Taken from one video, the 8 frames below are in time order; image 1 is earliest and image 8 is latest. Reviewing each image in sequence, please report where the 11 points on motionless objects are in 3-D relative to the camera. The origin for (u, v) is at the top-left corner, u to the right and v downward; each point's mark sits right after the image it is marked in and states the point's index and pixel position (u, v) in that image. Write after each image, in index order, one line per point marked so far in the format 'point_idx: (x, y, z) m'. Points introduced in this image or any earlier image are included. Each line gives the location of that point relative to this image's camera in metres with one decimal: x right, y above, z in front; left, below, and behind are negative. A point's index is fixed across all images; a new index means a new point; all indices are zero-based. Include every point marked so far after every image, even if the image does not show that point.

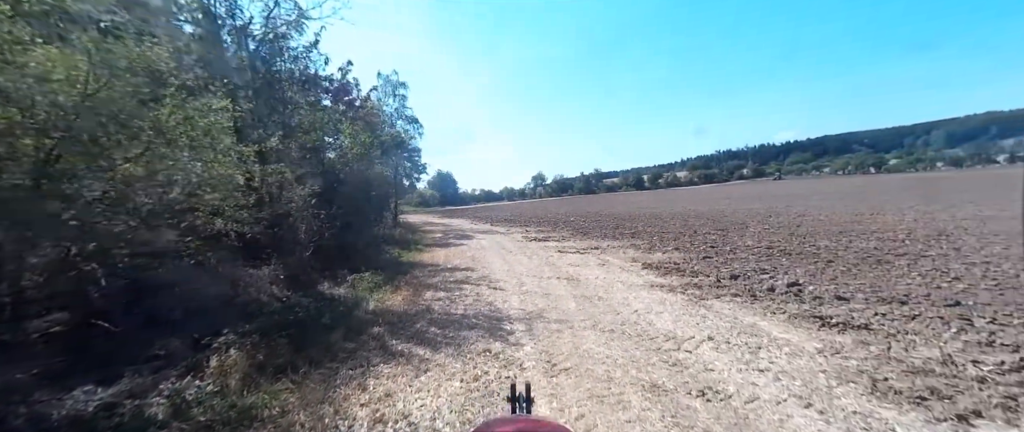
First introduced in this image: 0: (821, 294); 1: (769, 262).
0: (+5.7, -1.4, +8.0) m
1: (+6.4, -1.0, +10.8) m
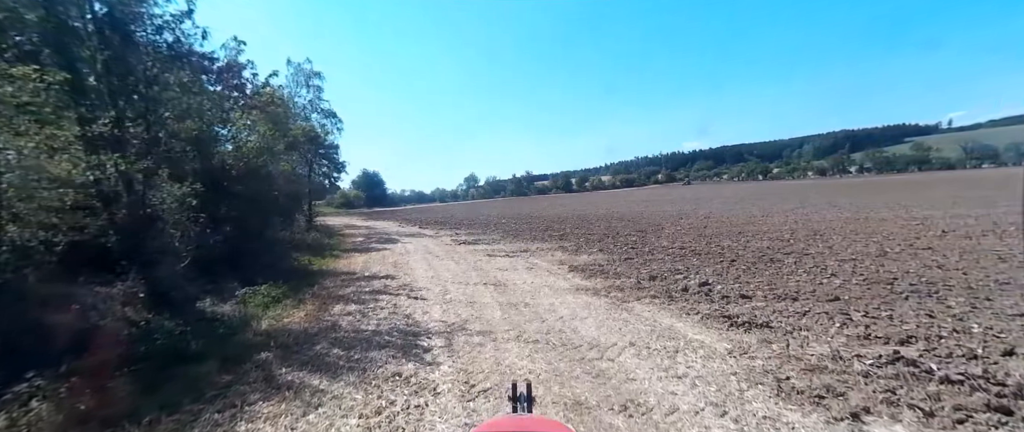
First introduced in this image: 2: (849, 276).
0: (+4.3, -1.5, +8.5) m
1: (+4.6, -1.2, +11.5) m
2: (+7.7, -1.2, +9.9) m
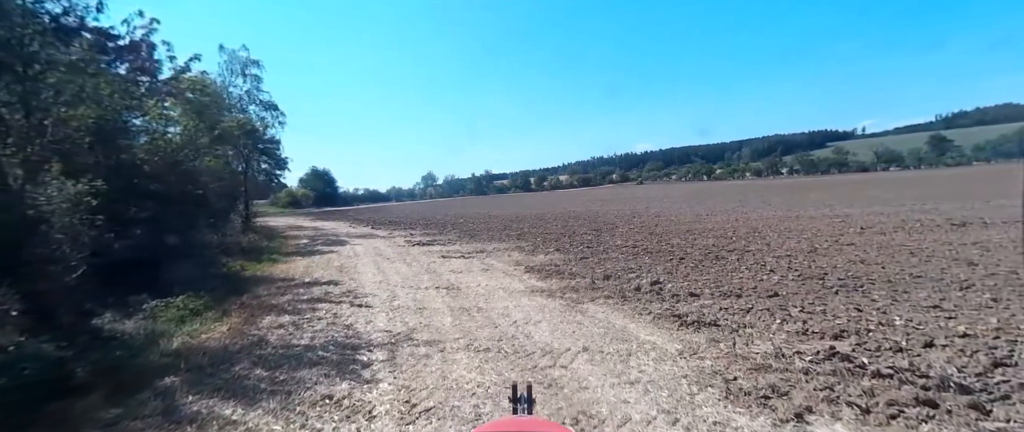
0: (+3.4, -1.5, +8.7) m
1: (+3.4, -1.2, +11.7) m
2: (+6.6, -1.3, +10.4) m
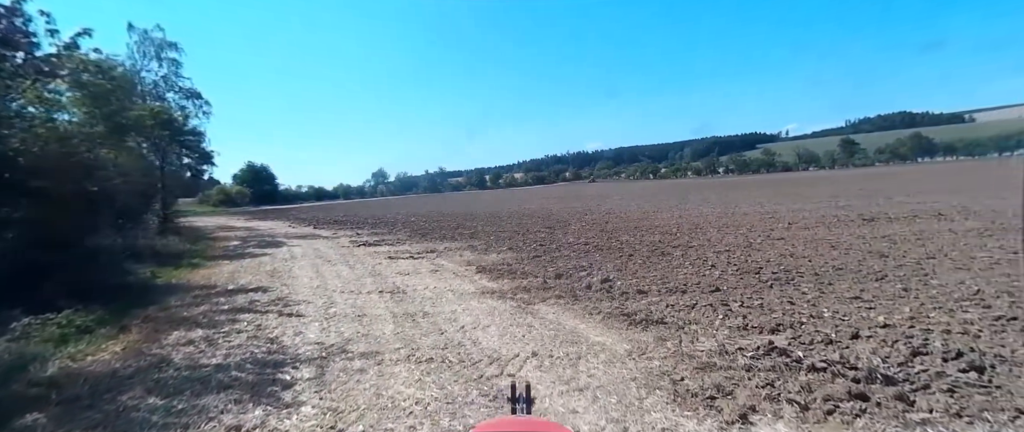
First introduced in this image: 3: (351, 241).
0: (+2.4, -1.5, +8.8) m
1: (+2.1, -1.1, +11.7) m
2: (+5.4, -1.2, +10.9) m
3: (-4.4, -0.7, +11.9) m
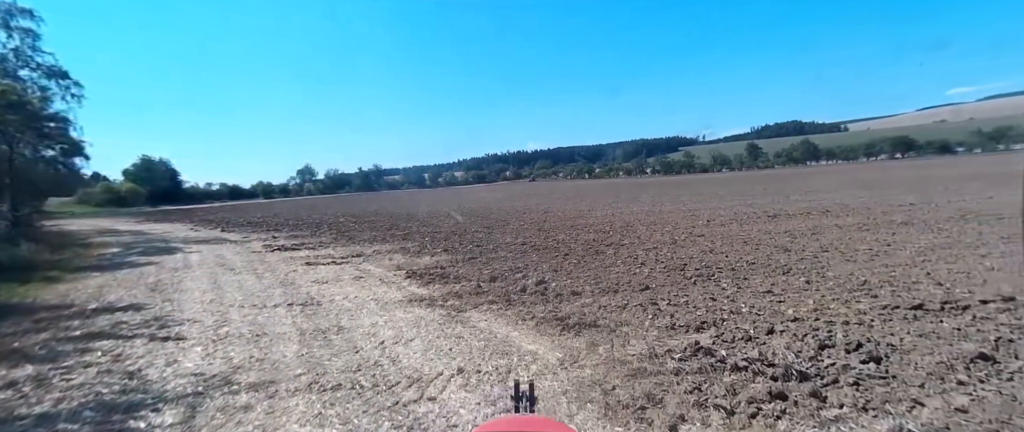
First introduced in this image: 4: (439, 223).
0: (+1.0, -1.5, +8.7) m
1: (+0.3, -1.2, +11.6) m
2: (+3.7, -1.3, +11.2) m
3: (-6.2, -0.7, +10.8) m
4: (-3.0, -0.3, +17.7) m
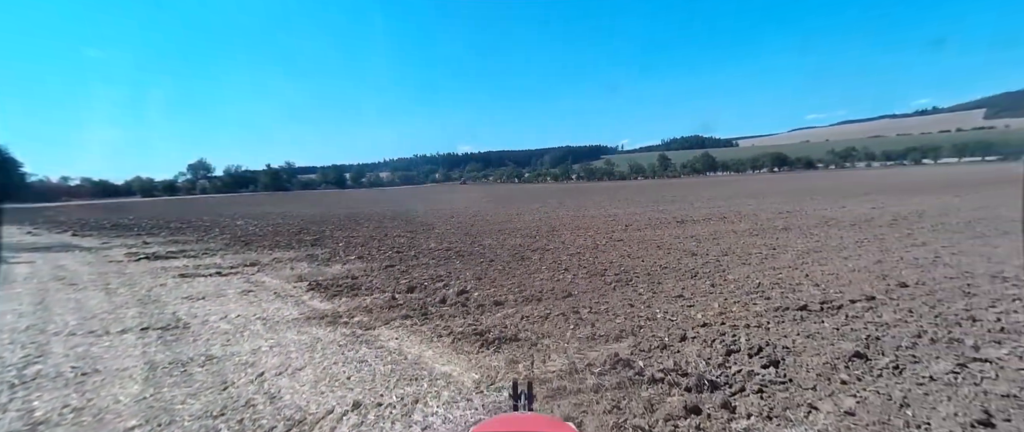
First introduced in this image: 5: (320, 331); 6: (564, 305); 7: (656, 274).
0: (-0.6, -1.7, +8.3) m
1: (-1.7, -1.3, +11.0) m
2: (+1.7, -1.5, +11.2) m
3: (-8.0, -0.8, +9.2) m
4: (-6.0, -0.4, +16.6) m
5: (-2.4, -1.4, +5.4) m
6: (+1.0, -1.8, +8.6) m
7: (+3.6, -1.4, +10.6) m
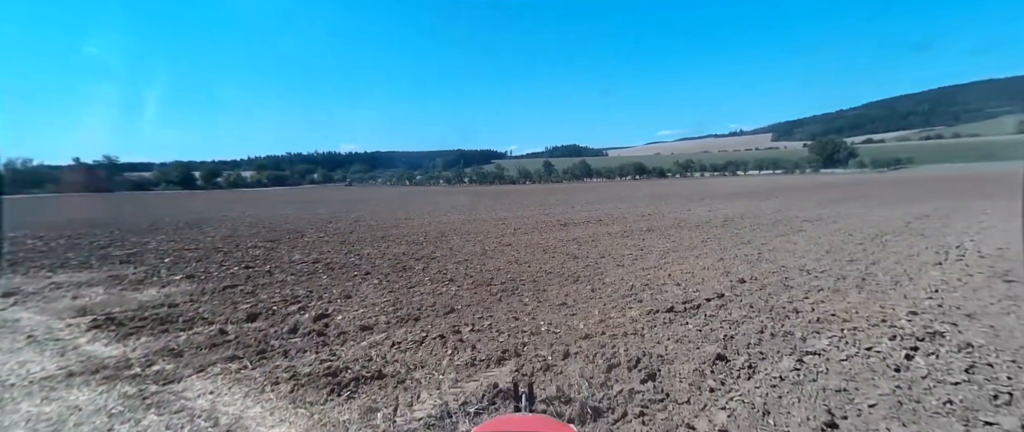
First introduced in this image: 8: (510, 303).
0: (-2.7, -1.8, +7.1) m
1: (-4.5, -1.5, +9.5) m
2: (-1.2, -1.7, +10.5) m
3: (-10.1, -0.9, +6.1) m
4: (-10.0, -0.7, +13.8) m
5: (-3.8, -1.6, +3.9) m
6: (-1.2, -2.0, +7.8) m
7: (+0.7, -1.7, +10.4) m
8: (0.0, -1.9, +8.9) m
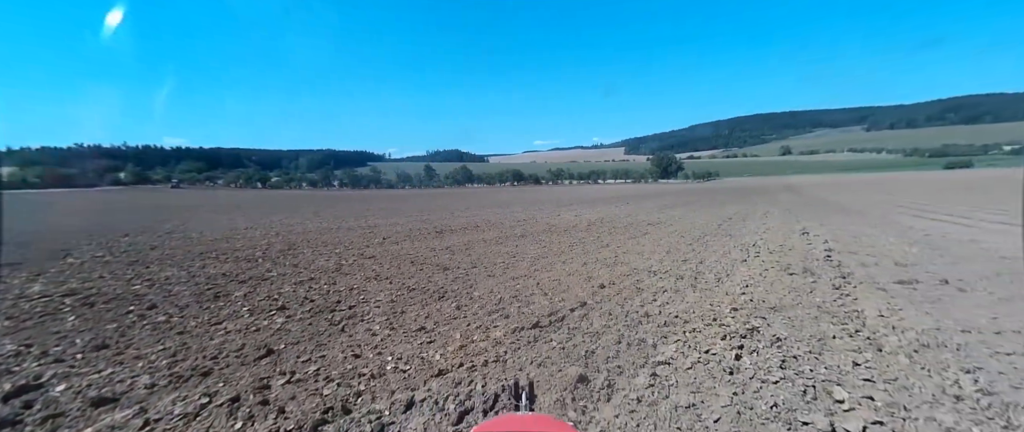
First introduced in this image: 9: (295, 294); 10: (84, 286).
0: (-4.9, -2.1, +4.7) m
1: (-7.2, -1.8, +6.5) m
2: (-4.4, -2.0, +8.4) m
3: (-11.7, -1.1, +1.7) m
4: (-13.7, -0.9, +9.1) m
5: (-4.9, -1.8, +1.3) m
6: (-3.6, -2.3, +5.8) m
7: (-2.5, -2.0, +8.8) m
8: (-2.8, -2.2, +7.2) m
9: (-4.9, -1.9, +9.2) m
10: (-9.2, -1.6, +9.1) m
